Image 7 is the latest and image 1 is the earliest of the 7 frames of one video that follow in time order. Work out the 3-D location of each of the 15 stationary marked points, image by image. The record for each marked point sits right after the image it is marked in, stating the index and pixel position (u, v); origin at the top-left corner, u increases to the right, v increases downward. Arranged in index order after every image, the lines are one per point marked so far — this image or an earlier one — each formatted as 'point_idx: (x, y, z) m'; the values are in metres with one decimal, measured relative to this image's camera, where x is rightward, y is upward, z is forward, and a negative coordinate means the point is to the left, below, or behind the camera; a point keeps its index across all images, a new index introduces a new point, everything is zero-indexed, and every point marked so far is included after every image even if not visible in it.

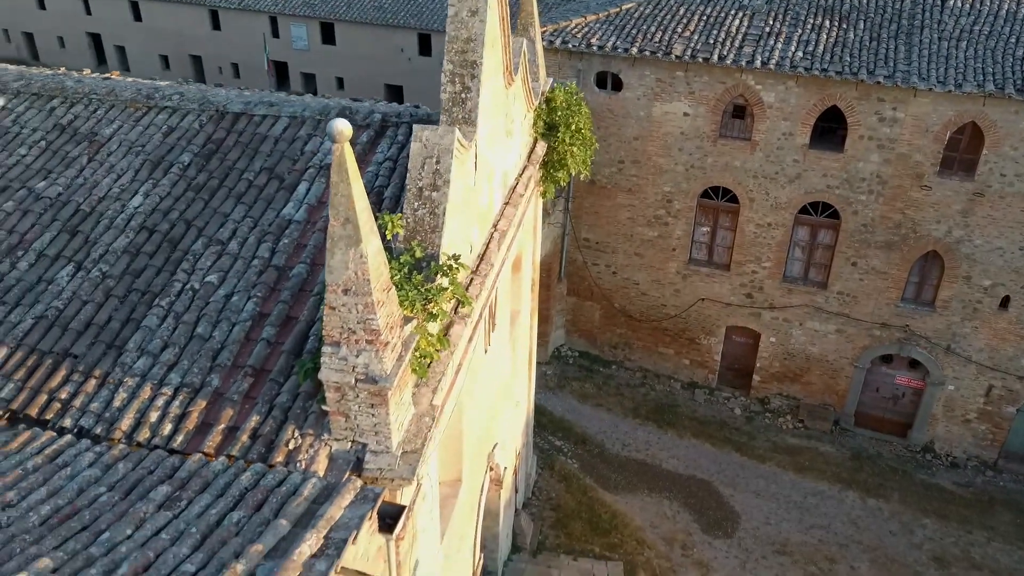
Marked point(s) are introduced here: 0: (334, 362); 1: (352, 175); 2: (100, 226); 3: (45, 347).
0: (-1.3, -0.5, +5.9) m
1: (-1.1, +0.7, +5.3) m
2: (-4.2, +0.6, +8.1) m
3: (-4.1, -0.5, +7.0) m
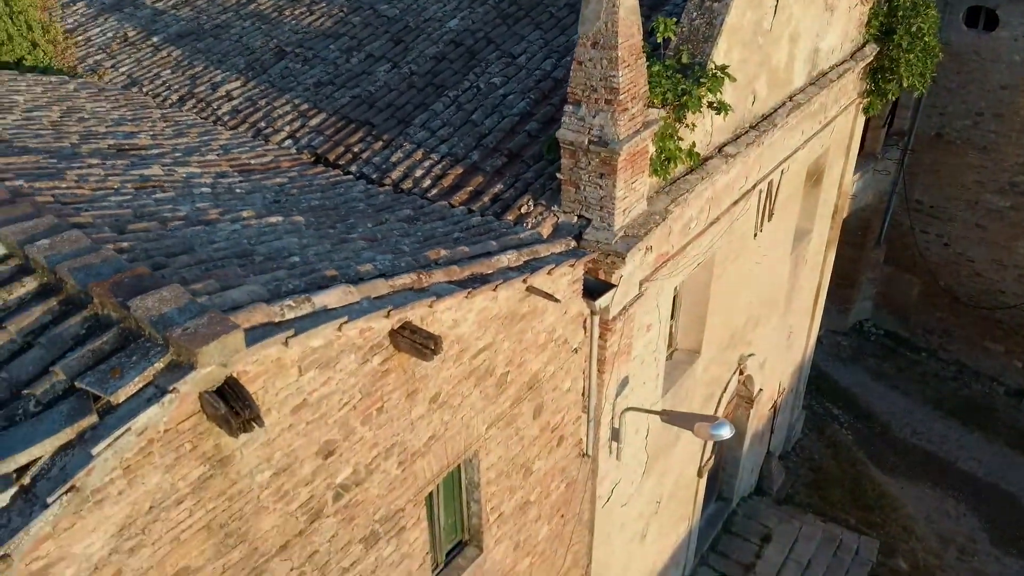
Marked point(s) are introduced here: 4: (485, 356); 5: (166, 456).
0: (+0.5, +1.2, +6.0) m
1: (+0.7, +2.5, +5.4) m
2: (-1.1, +2.9, +9.2) m
3: (-1.6, +1.8, +8.2) m
4: (-0.2, -0.4, +5.2) m
5: (-1.4, -0.7, +3.3) m
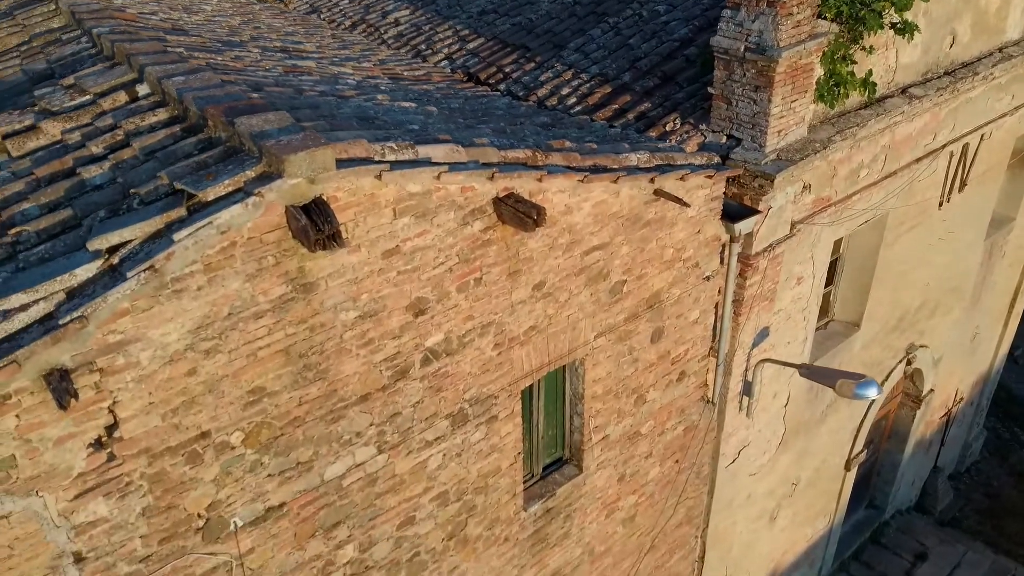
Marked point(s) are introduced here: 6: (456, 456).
0: (+1.5, +1.8, +5.6) m
1: (+1.7, +3.0, +4.8) m
2: (+0.9, +3.5, +8.9) m
3: (0.0, +2.5, +8.1) m
4: (+0.5, +0.2, +4.9) m
5: (-1.1, +0.1, +3.3) m
6: (-0.3, -1.0, +4.6) m
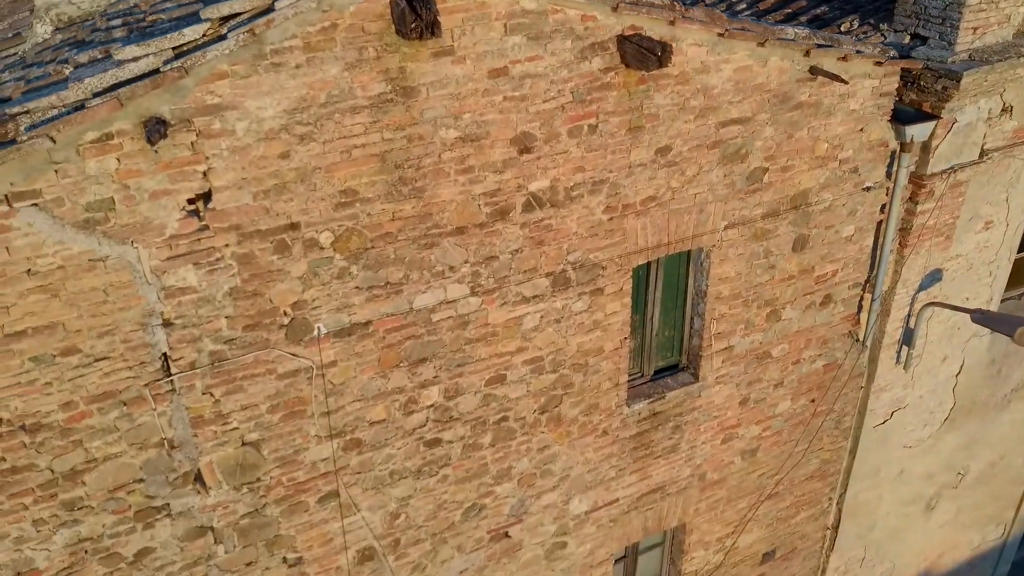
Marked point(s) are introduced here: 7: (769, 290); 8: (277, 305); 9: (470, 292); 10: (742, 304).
0: (+2.5, +2.3, +4.9) m
1: (+2.7, +3.5, +4.1) m
2: (+2.8, +4.1, +8.3) m
3: (+1.7, +3.2, +7.7) m
4: (+1.3, +0.9, +4.4) m
5: (-0.7, +1.0, +3.3) m
6: (+0.2, -0.2, +4.4) m
7: (+1.6, 0.0, +5.1) m
8: (-1.0, -0.1, +3.6) m
9: (-0.2, 0.0, +4.0) m
10: (+1.5, -0.1, +5.1) m
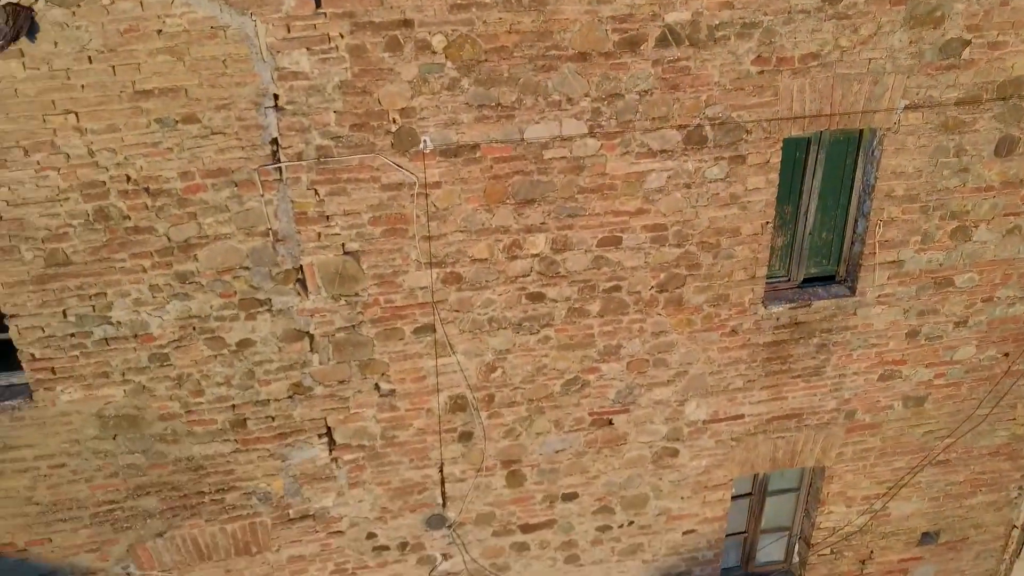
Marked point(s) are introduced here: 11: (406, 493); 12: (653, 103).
0: (+3.5, +2.7, +3.9) m
1: (+3.7, +3.9, +3.0) m
2: (+4.9, +4.4, +7.0) m
3: (+3.6, +3.6, +6.8) m
4: (+2.0, +1.4, +3.8) m
5: (-0.1, +1.8, +3.1) m
6: (+0.9, +0.5, +4.0) m
7: (+2.4, +0.5, +4.4) m
8: (-0.6, +0.8, +3.6) m
9: (+0.4, +0.7, +3.8) m
10: (+2.2, +0.4, +4.3) m
11: (-0.6, -1.2, +4.6) m
12: (+0.7, +0.9, +3.8) m
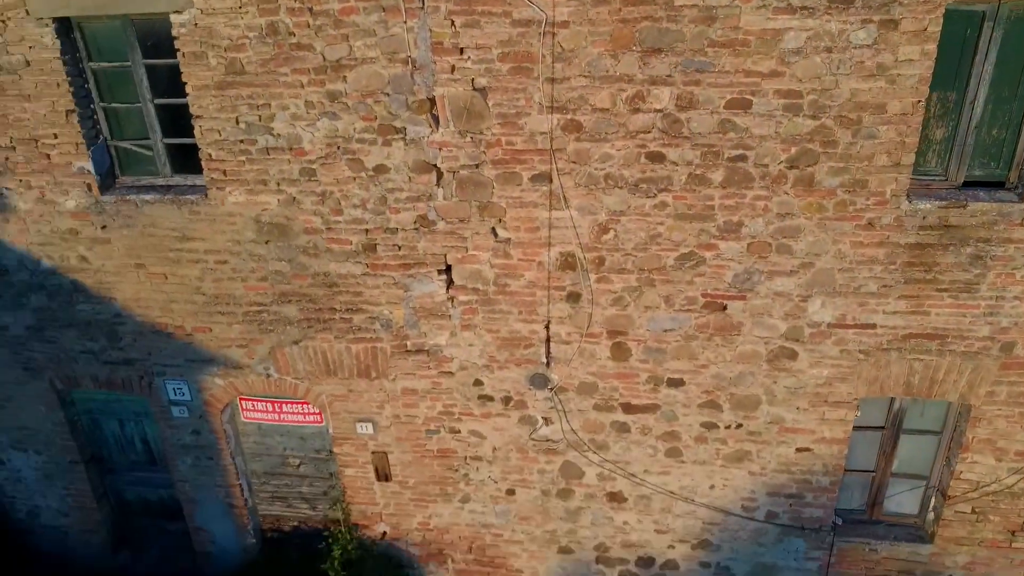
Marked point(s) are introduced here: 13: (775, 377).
0: (+4.3, +2.9, +2.9) m
1: (+4.4, +4.1, +2.0) m
2: (+6.7, +4.4, +5.6) m
3: (+5.2, +3.8, +5.7) m
4: (+2.6, +1.9, +3.3) m
5: (+0.5, +2.5, +3.2) m
6: (+1.5, +1.1, +3.8) m
7: (+3.1, +0.9, +3.7) m
8: (0.0, +1.6, +3.7) m
9: (+1.0, +1.4, +3.7) m
10: (+2.9, +0.9, +3.8) m
11: (0.0, -0.4, +4.8) m
12: (+1.3, +1.5, +3.6) m
13: (+1.5, -0.5, +4.7) m
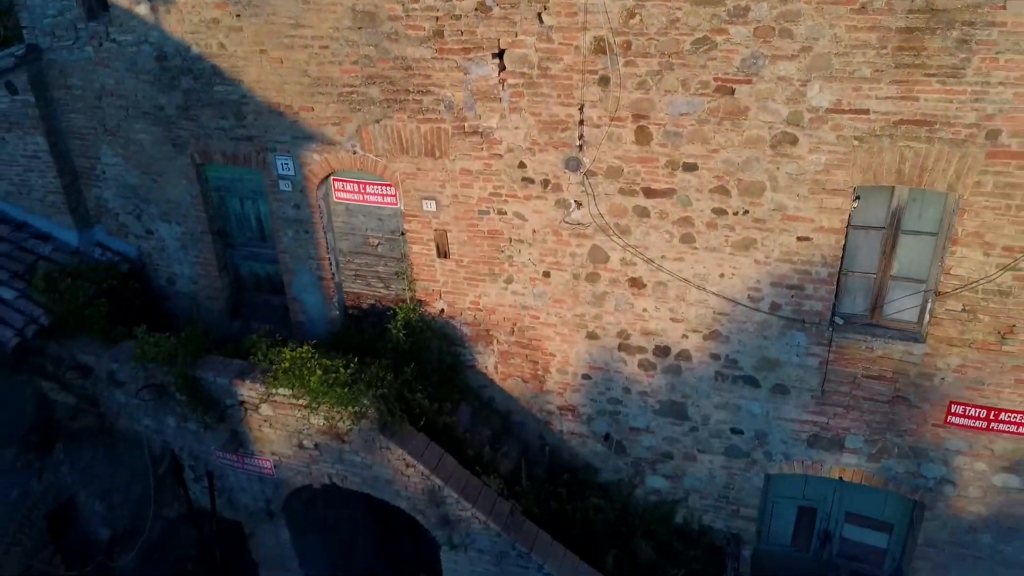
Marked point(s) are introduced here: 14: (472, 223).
0: (+4.5, +4.0, +3.0) m
1: (+4.5, +5.2, +2.1) m
2: (+7.4, +5.2, +5.2) m
3: (+5.9, +4.8, +5.6) m
4: (+2.8, +3.1, +3.7) m
5: (+0.7, +4.0, +3.9) m
6: (+1.7, +2.5, +4.4) m
7: (+3.2, +2.1, +4.1) m
8: (+0.3, +3.1, +4.6) m
9: (+1.2, +2.8, +4.4) m
10: (+3.0, +2.1, +4.1) m
11: (+0.3, +1.1, +5.6) m
12: (+1.5, +2.9, +4.2) m
13: (+1.7, +0.8, +5.3) m
14: (-0.3, +0.5, +6.2) m
